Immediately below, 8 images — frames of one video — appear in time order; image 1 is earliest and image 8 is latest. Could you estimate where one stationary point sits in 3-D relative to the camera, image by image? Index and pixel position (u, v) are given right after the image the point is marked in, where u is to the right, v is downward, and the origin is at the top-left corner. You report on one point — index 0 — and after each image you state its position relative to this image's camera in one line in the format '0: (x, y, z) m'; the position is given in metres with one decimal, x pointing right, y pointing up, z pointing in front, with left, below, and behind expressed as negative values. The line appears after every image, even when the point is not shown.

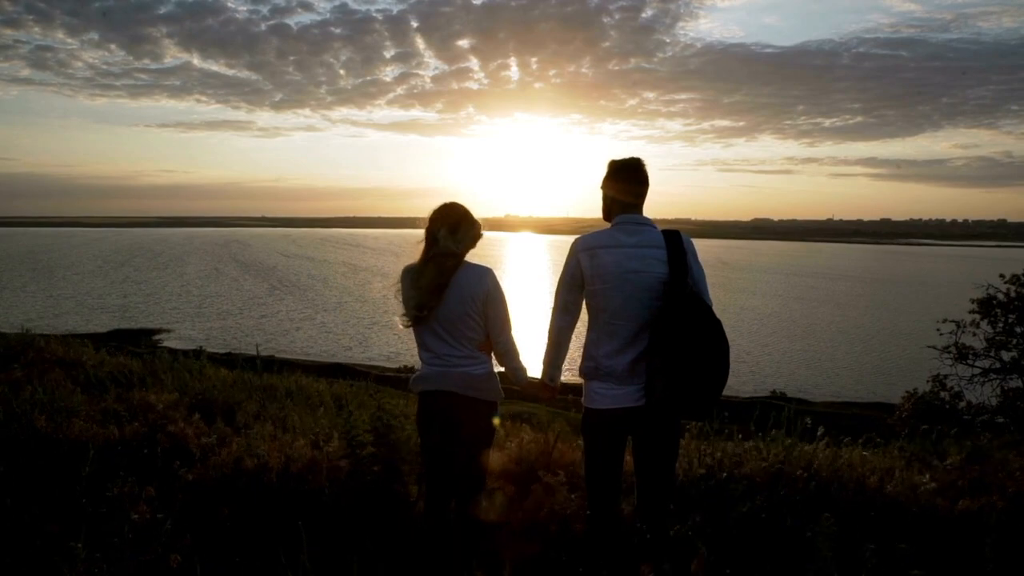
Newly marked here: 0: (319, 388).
0: (-3.0, -1.5, +11.8) m
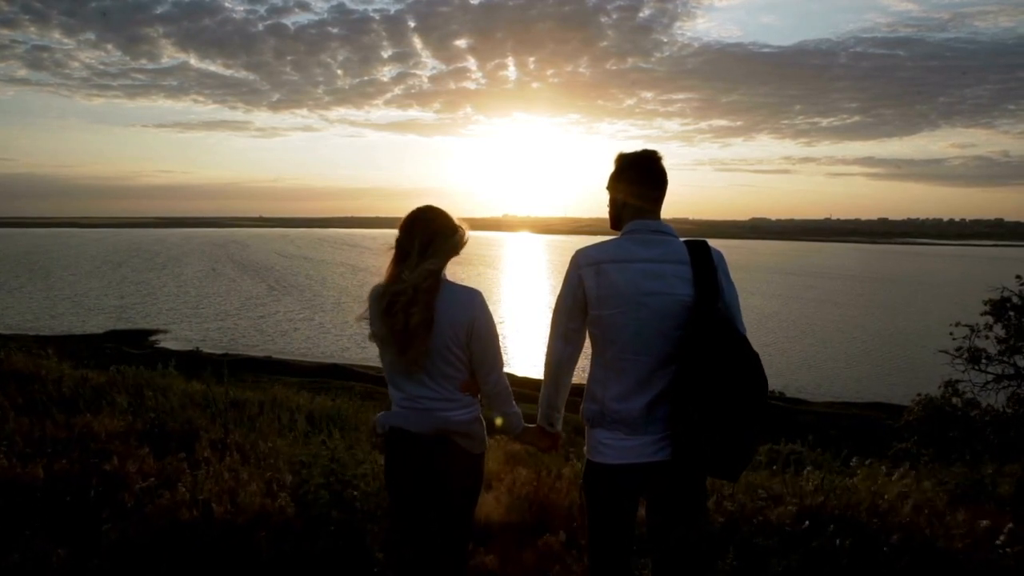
0: (-3.0, -1.6, +11.1) m
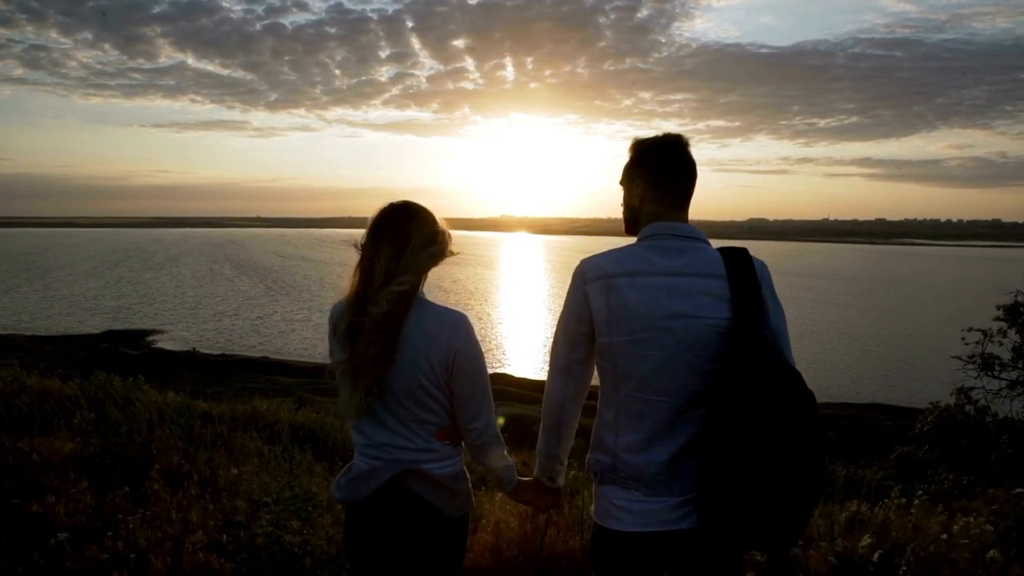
0: (-3.1, -1.7, +10.3) m
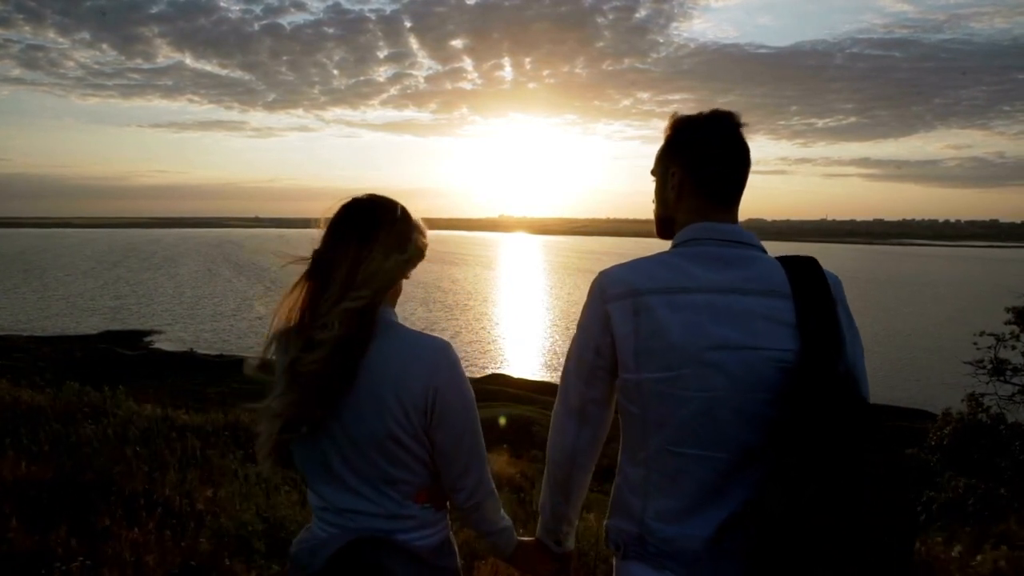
0: (-3.1, -1.8, +9.8) m
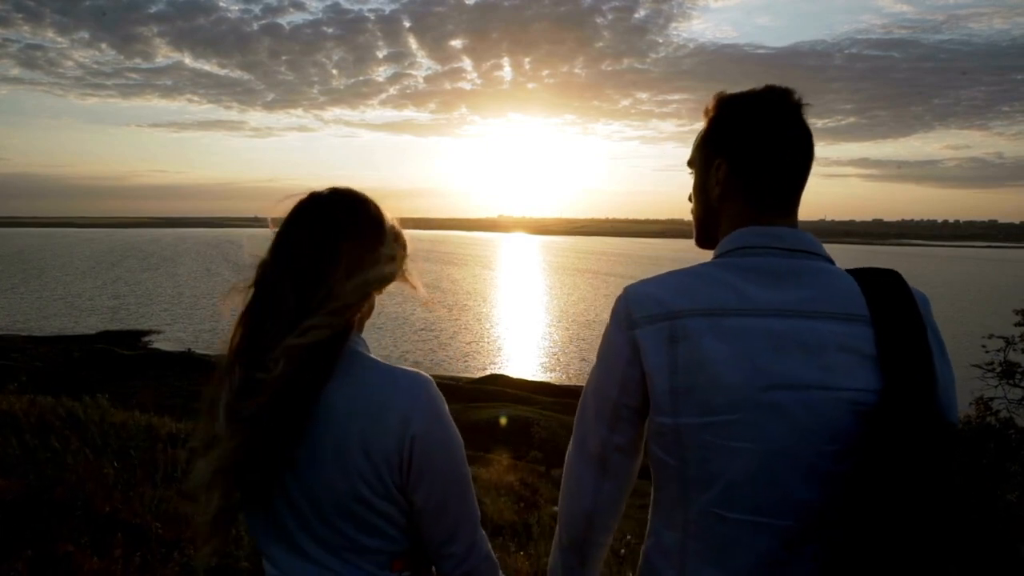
0: (-3.0, -1.8, +9.5) m
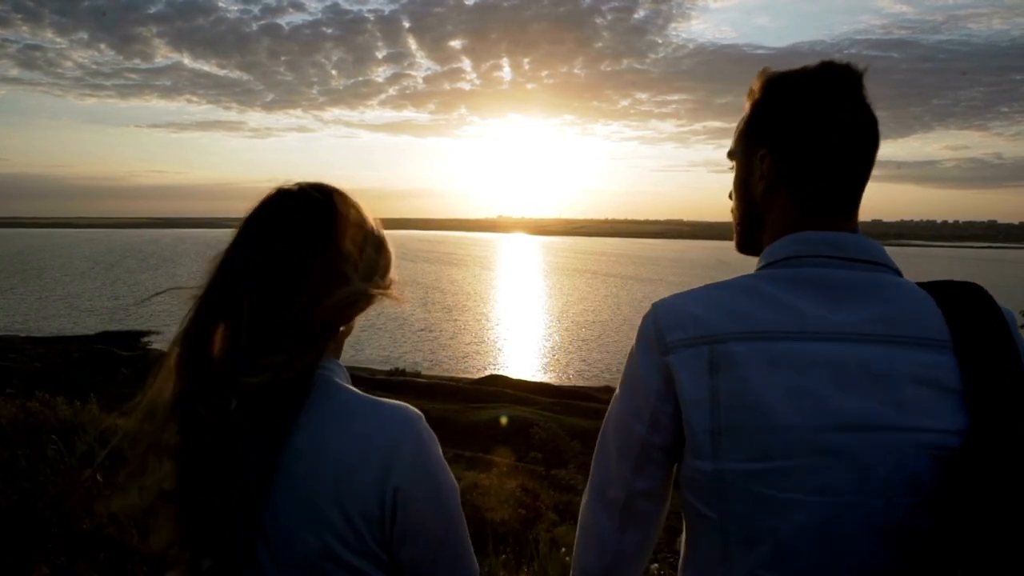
0: (-3.0, -1.8, +9.3) m
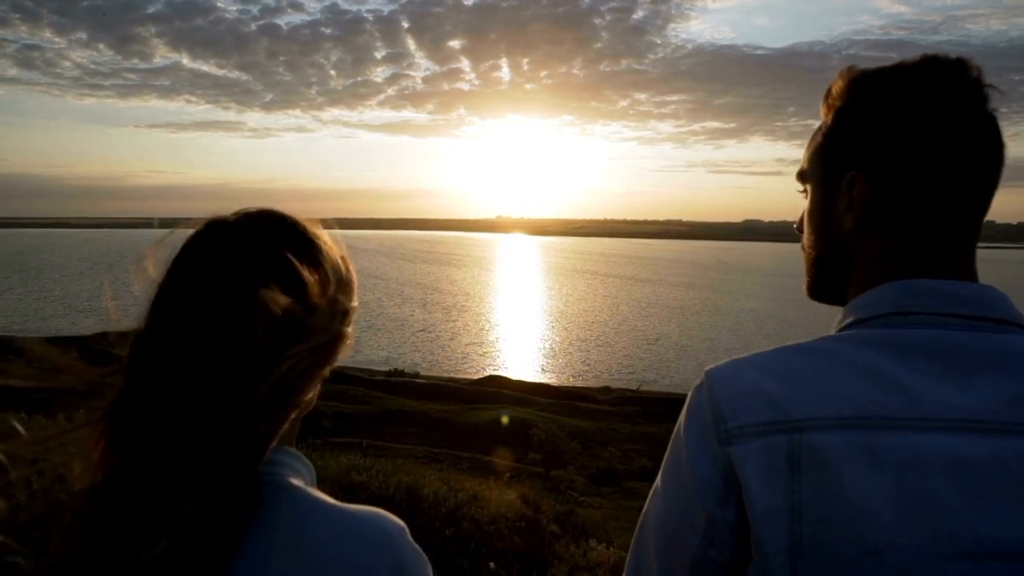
0: (-3.0, -1.9, +9.2) m
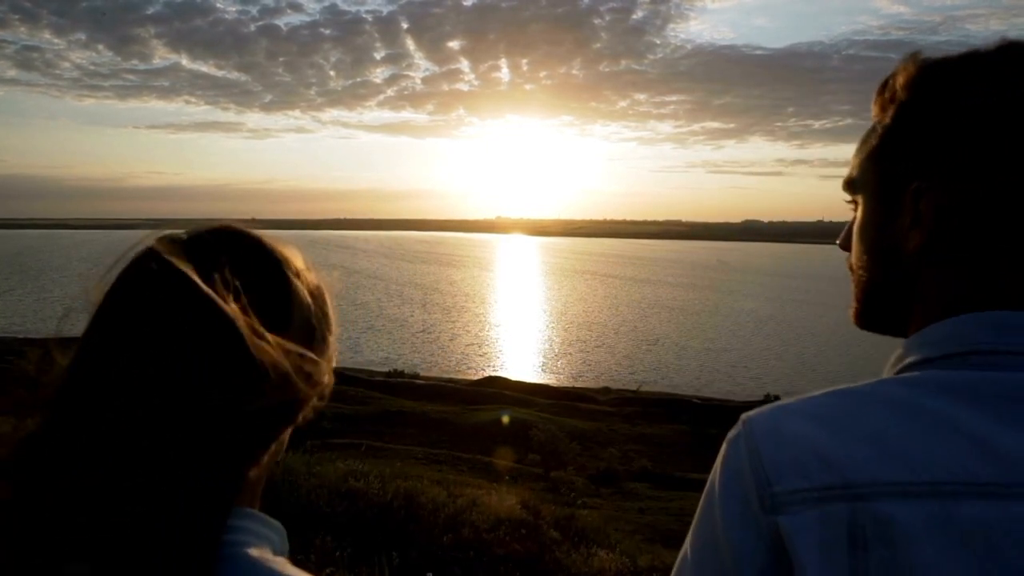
0: (-3.0, -1.9, +9.1) m
